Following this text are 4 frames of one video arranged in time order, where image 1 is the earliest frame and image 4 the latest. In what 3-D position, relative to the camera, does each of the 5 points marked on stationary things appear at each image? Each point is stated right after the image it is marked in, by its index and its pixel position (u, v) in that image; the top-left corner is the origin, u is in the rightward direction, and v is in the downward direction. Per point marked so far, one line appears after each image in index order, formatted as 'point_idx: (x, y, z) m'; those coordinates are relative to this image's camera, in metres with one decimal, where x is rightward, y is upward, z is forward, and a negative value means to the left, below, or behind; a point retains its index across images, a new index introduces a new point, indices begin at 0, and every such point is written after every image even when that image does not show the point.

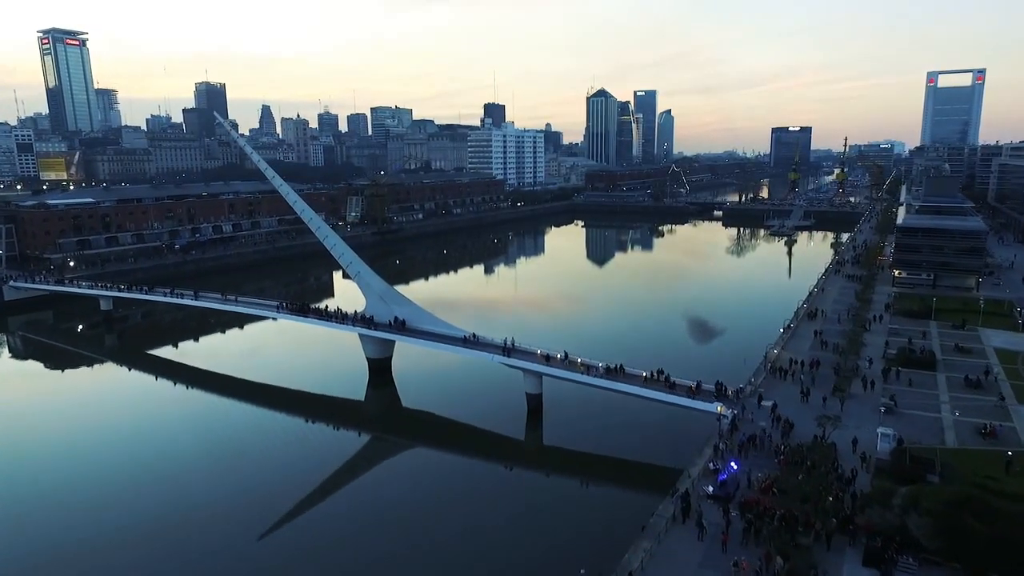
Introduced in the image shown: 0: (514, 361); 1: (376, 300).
0: (0.0, -1.7, +14.3) m
1: (-3.7, -0.3, +16.9) m
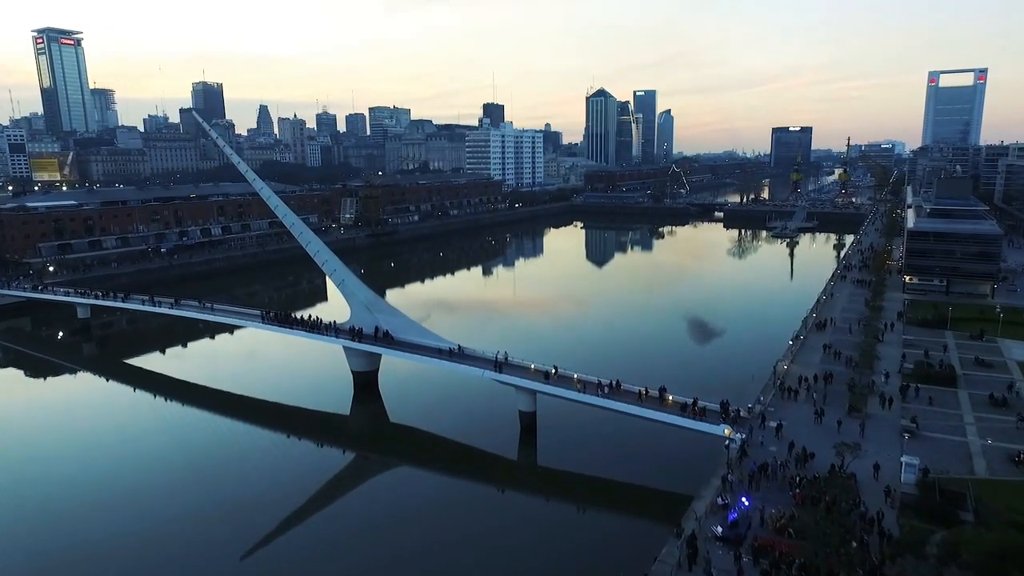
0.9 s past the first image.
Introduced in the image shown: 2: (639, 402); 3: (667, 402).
0: (-0.2, -1.9, +13.4) m
1: (-3.8, -0.6, +16.0) m
2: (+2.4, -2.2, +12.2) m
3: (+3.0, -2.2, +12.2) m
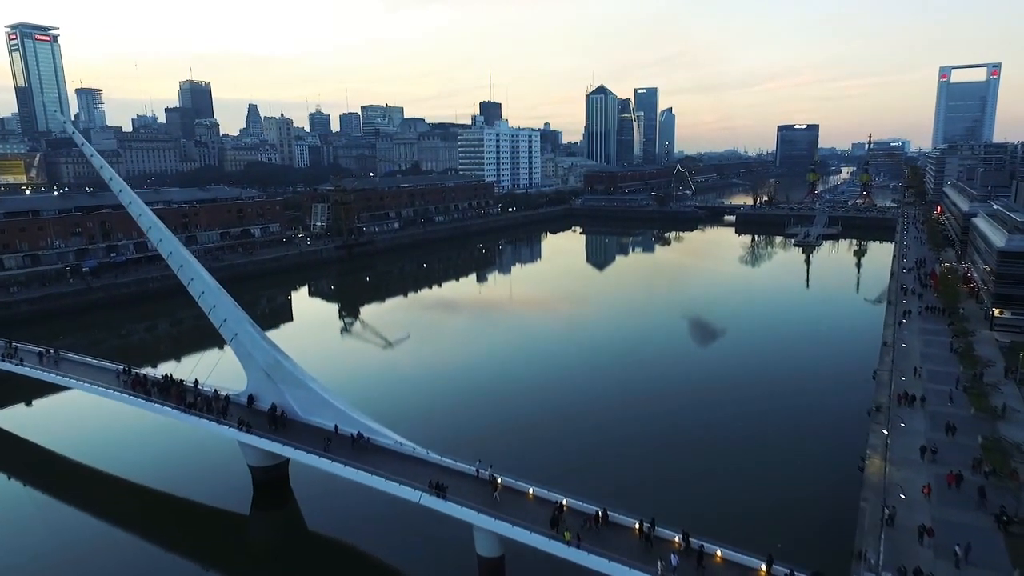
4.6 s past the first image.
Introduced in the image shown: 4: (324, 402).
0: (-0.8, -2.9, +8.5) m
1: (-4.5, -1.6, +11.2) m
2: (+1.8, -3.2, +7.4) m
3: (+2.4, -3.2, +7.3) m
4: (-3.2, -1.9, +10.6) m
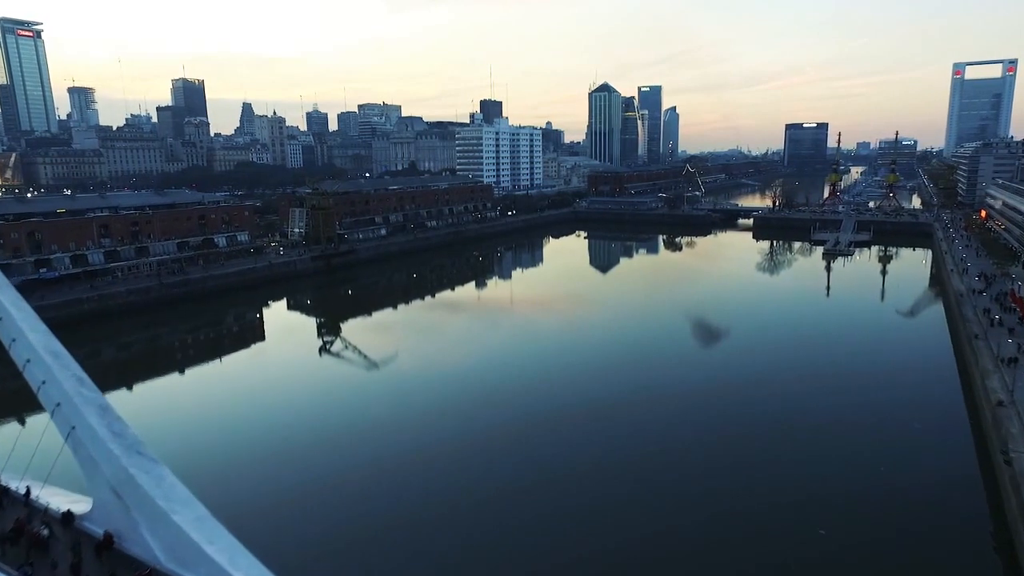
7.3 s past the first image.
0: (-1.0, -3.7, +4.6) m
1: (-4.6, -2.4, +7.2) m
2: (+1.6, -4.0, +3.4) m
3: (+2.2, -4.0, +3.3) m
4: (-3.3, -2.7, +6.7) m
